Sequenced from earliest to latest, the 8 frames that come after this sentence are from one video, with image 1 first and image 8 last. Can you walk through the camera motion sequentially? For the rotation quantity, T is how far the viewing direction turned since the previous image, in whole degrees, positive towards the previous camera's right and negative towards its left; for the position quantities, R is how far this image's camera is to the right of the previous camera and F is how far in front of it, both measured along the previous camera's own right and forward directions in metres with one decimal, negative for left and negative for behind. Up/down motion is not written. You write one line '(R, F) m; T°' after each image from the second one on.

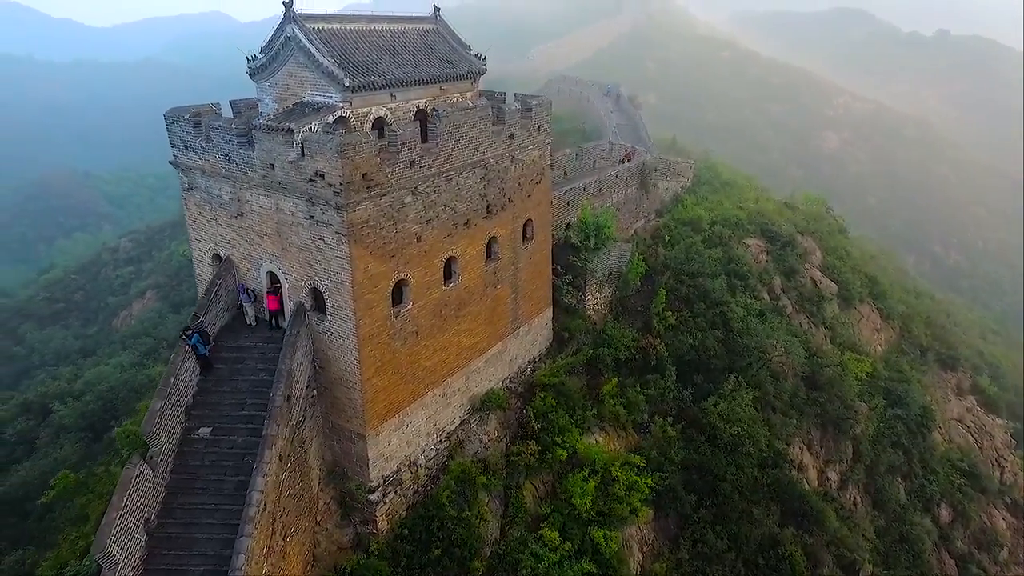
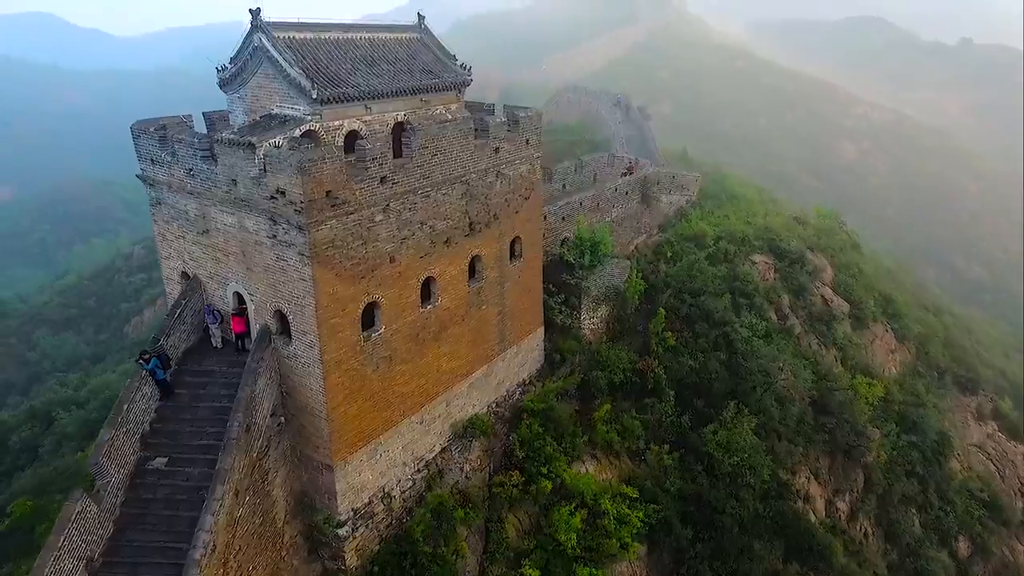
(+0.5, +0.5) m; -1°
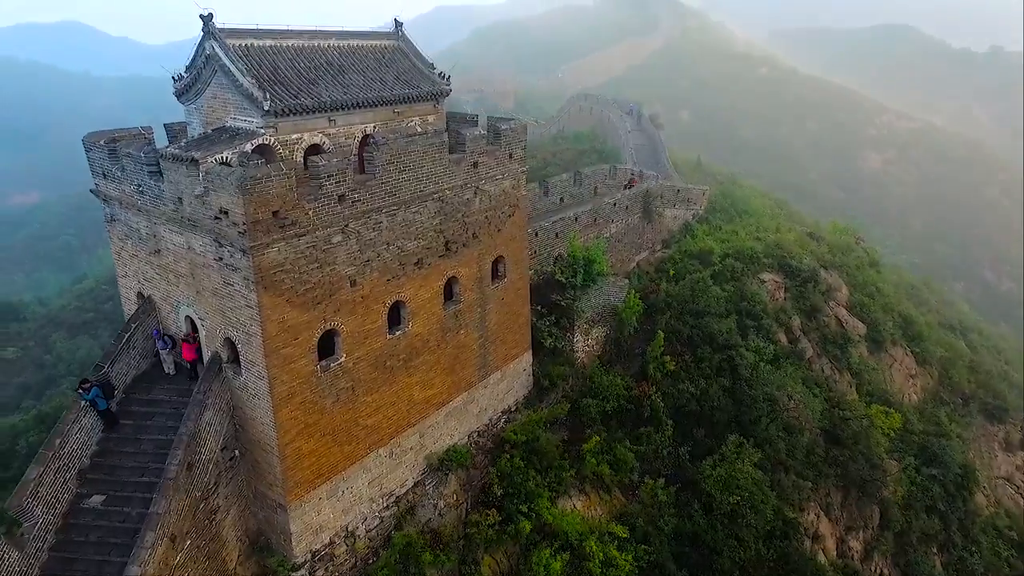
(+0.6, +0.7) m; -2°
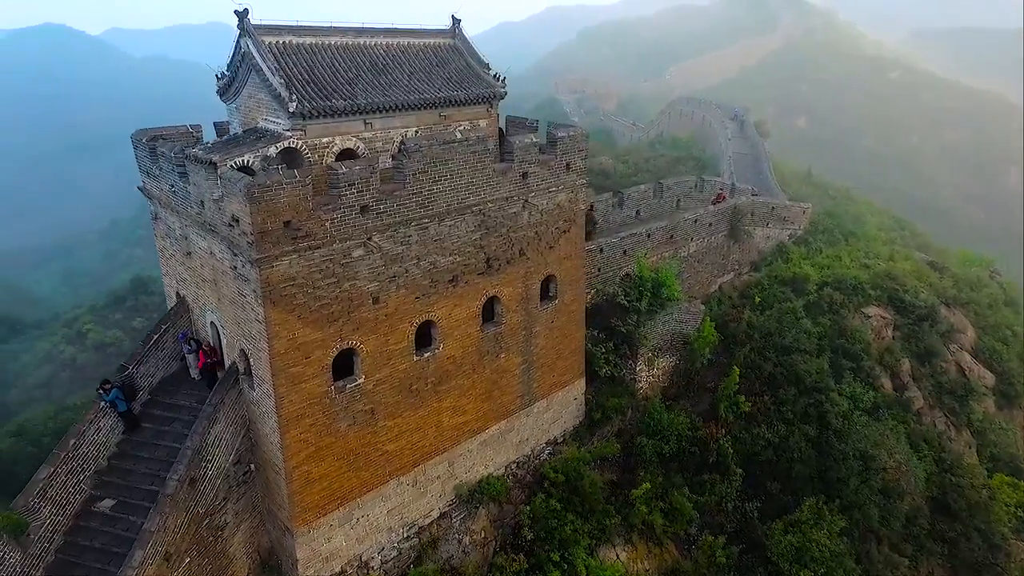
(+0.7, +0.9) m; -9°
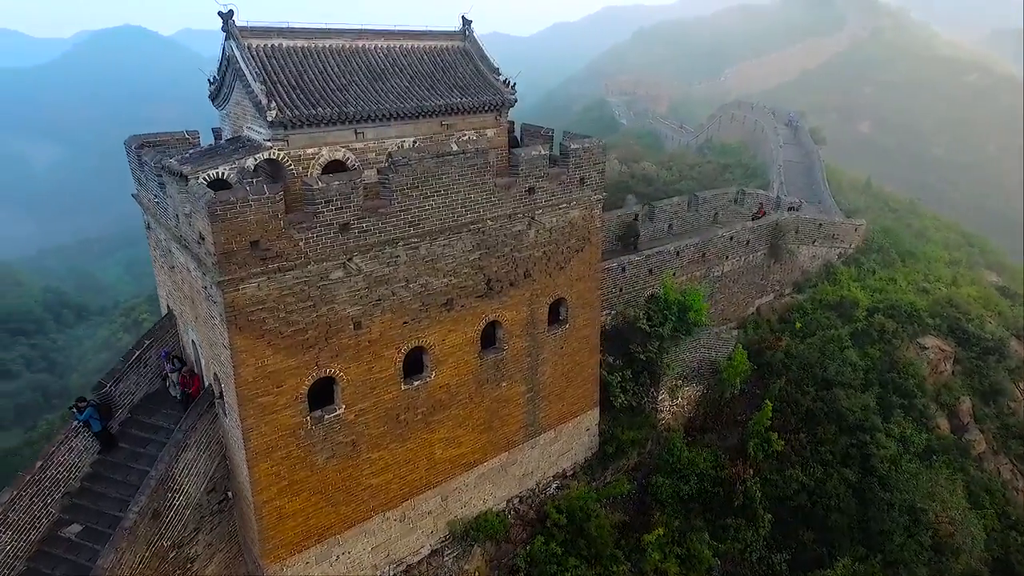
(+0.6, +0.7) m; -4°
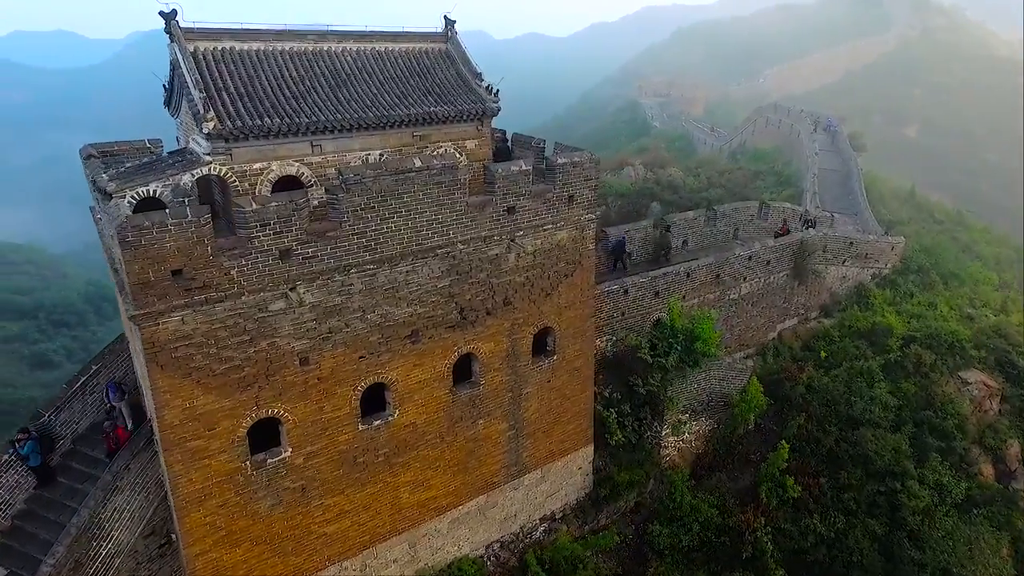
(+0.7, +0.8) m; -3°
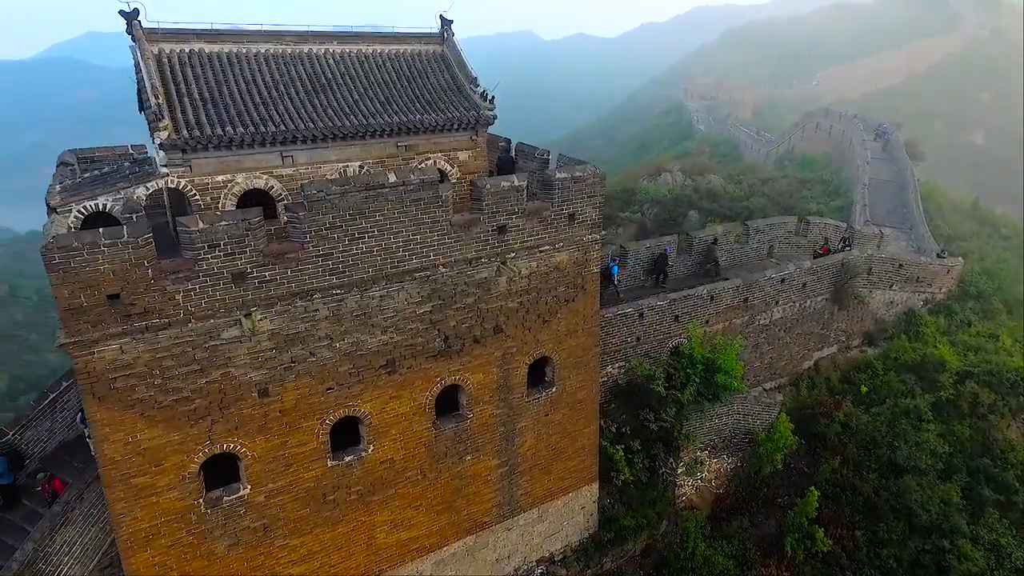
(+0.5, +0.7) m; -4°
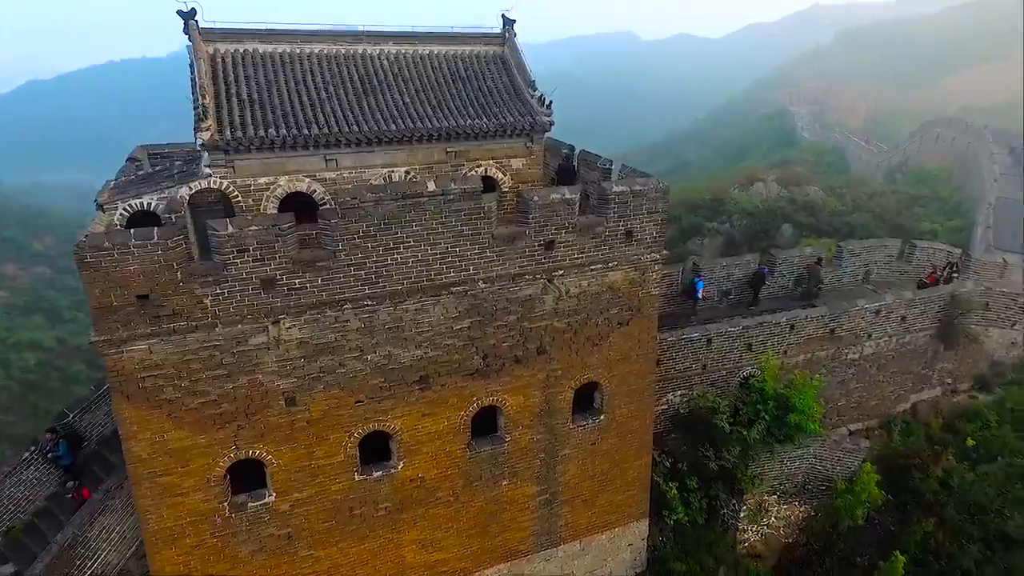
(+0.4, +0.5) m; -8°
